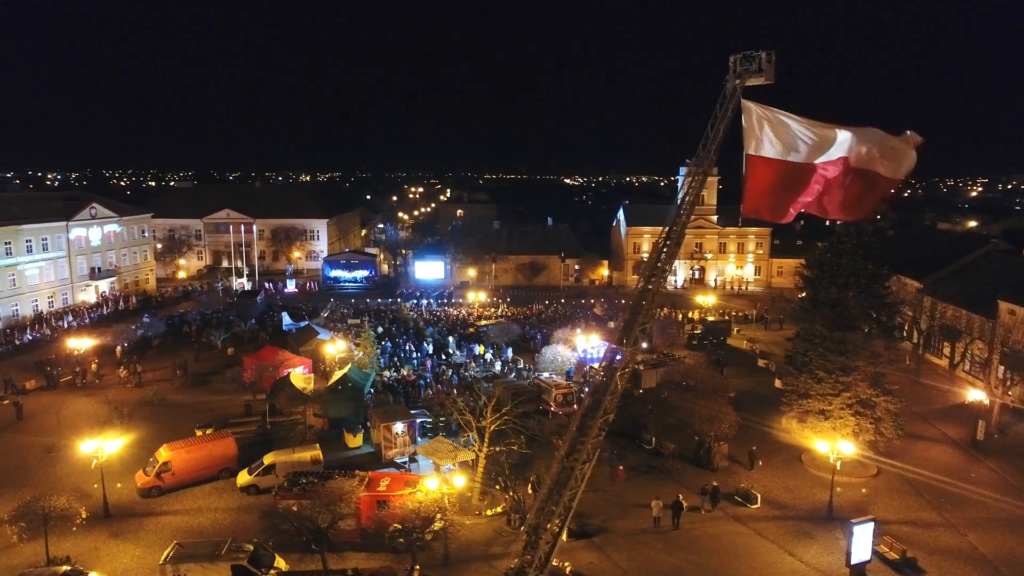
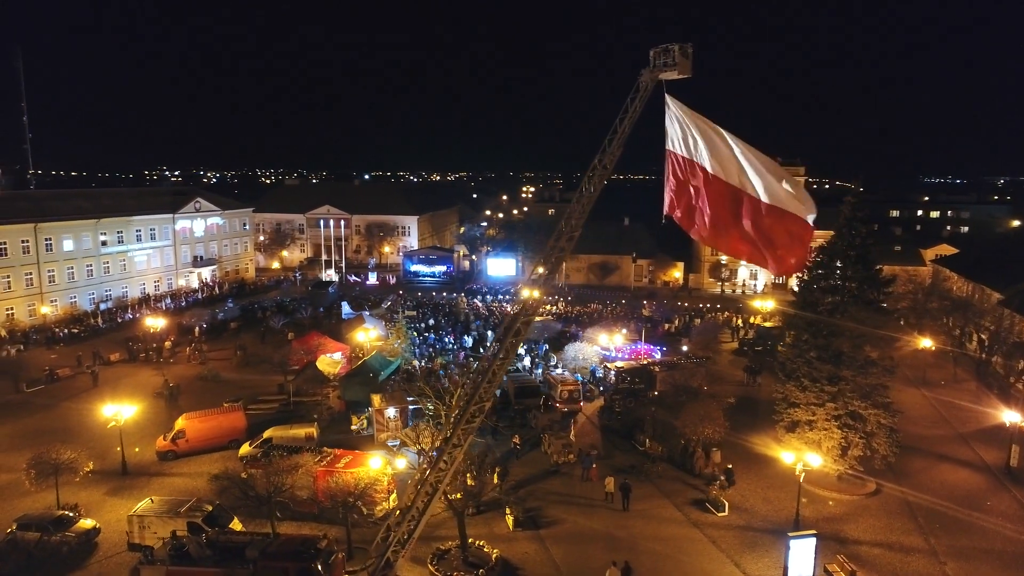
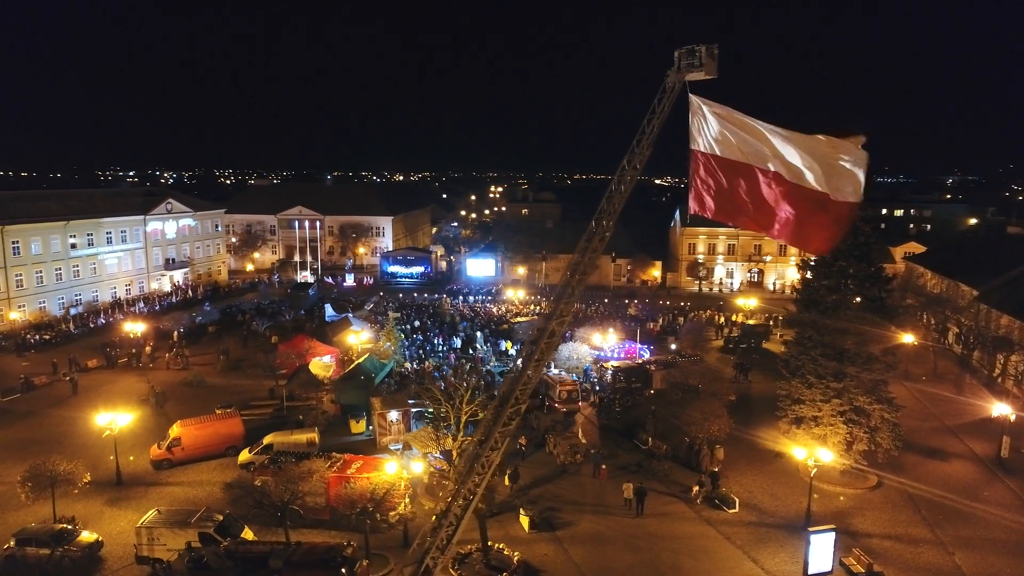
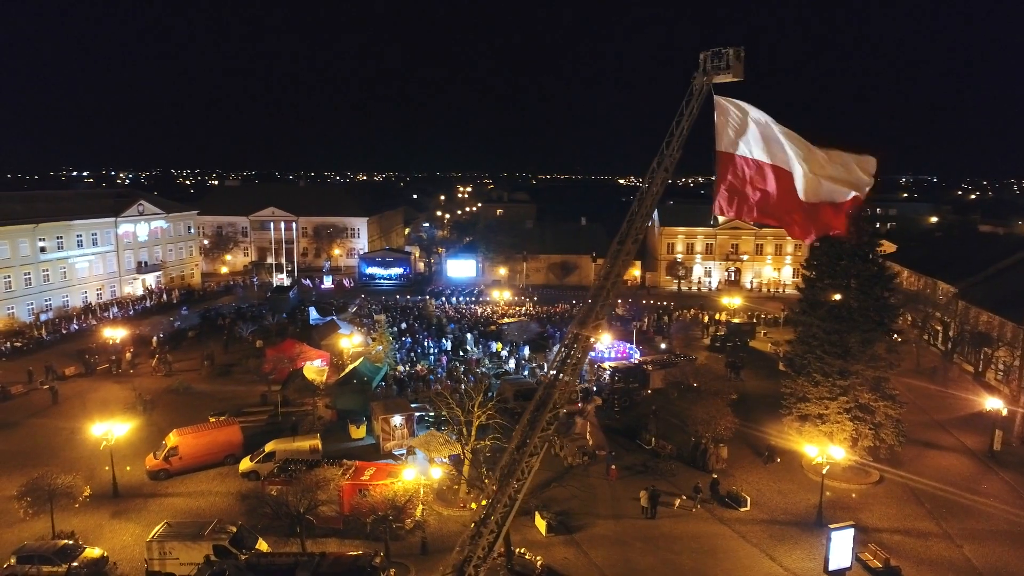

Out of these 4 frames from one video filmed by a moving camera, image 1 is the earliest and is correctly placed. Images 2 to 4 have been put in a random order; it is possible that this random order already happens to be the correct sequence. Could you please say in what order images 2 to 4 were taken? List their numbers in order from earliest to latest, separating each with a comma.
4, 3, 2
